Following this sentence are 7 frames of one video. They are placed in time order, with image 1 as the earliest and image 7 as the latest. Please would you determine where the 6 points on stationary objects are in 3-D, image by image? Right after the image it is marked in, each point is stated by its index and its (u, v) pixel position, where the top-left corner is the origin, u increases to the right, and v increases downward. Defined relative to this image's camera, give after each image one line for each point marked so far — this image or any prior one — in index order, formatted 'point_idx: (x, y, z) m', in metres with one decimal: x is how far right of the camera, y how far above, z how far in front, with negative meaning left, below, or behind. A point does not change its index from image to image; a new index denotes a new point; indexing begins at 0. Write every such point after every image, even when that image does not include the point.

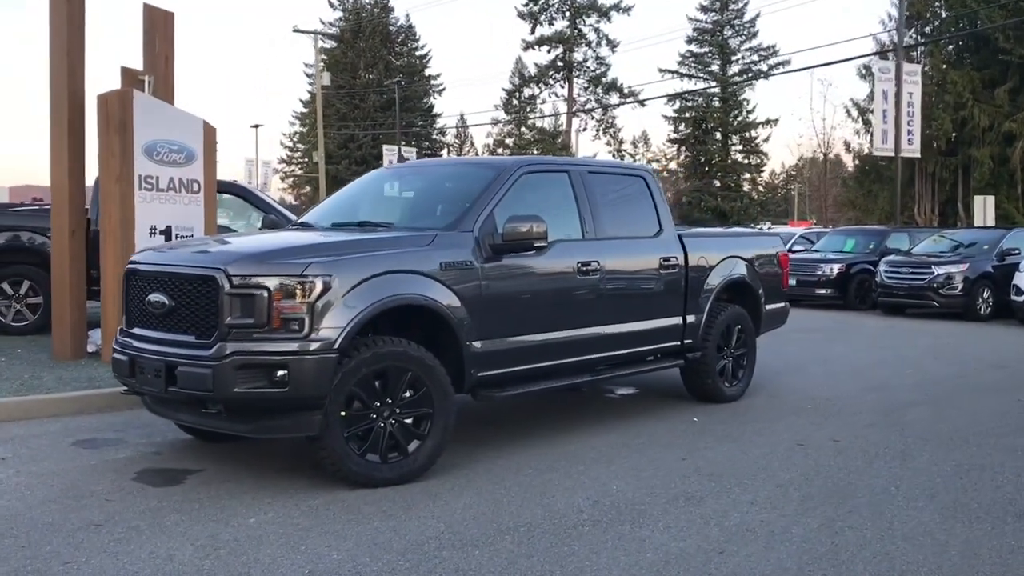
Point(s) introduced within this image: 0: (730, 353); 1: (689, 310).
0: (+1.9, -0.6, +8.5) m
1: (+1.4, -0.2, +8.0) m
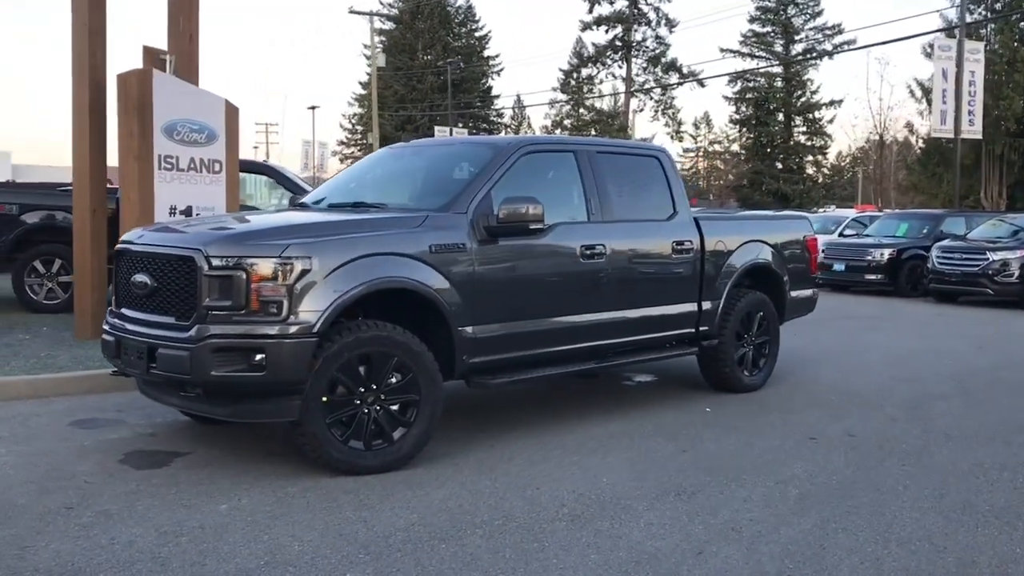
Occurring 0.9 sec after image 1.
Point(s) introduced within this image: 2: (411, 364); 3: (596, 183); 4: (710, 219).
0: (+2.0, -0.4, +8.2) m
1: (+1.5, -0.1, +7.7) m
2: (-0.6, -0.4, +5.6) m
3: (+0.6, +0.7, +6.9) m
4: (+1.6, +0.5, +7.8) m
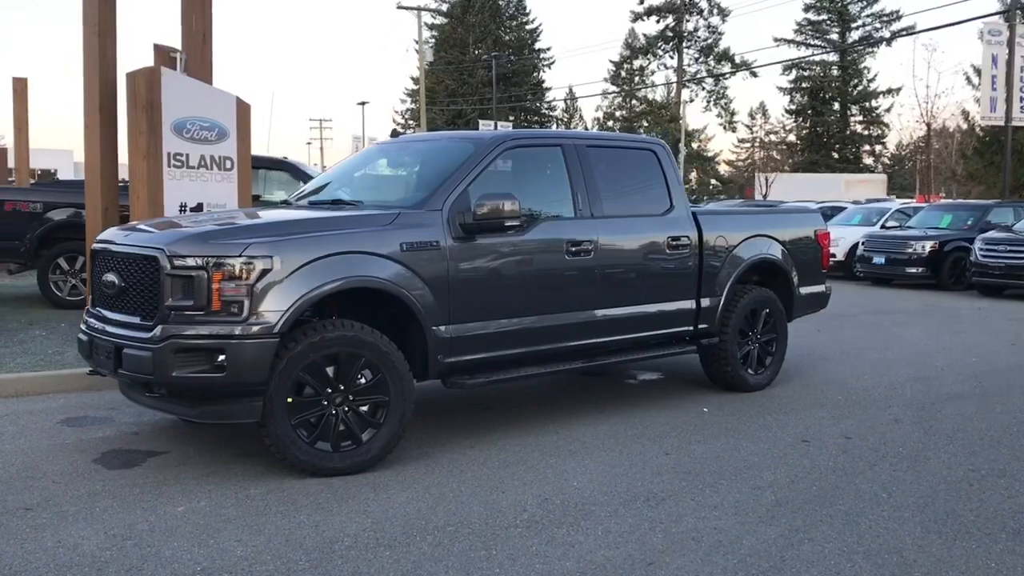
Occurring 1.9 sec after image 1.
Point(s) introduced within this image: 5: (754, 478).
0: (+2.0, -0.4, +8.0) m
1: (+1.4, 0.0, +7.5) m
2: (-0.7, -0.4, +5.5) m
3: (+0.5, +0.8, +6.8) m
4: (+1.5, +0.6, +7.6) m
5: (+1.3, -1.0, +5.4) m
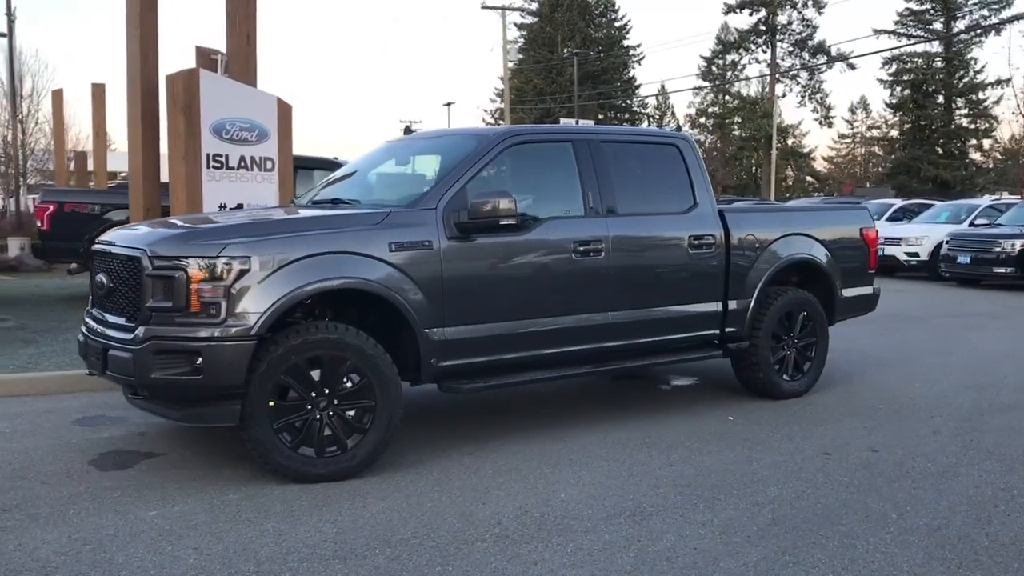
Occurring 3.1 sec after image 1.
0: (+2.1, -0.4, +7.6) m
1: (+1.6, 0.0, +7.1) m
2: (-0.8, -0.4, +5.3) m
3: (+0.6, +0.8, +6.5) m
4: (+1.7, +0.6, +7.2) m
5: (+1.2, -1.1, +5.1) m
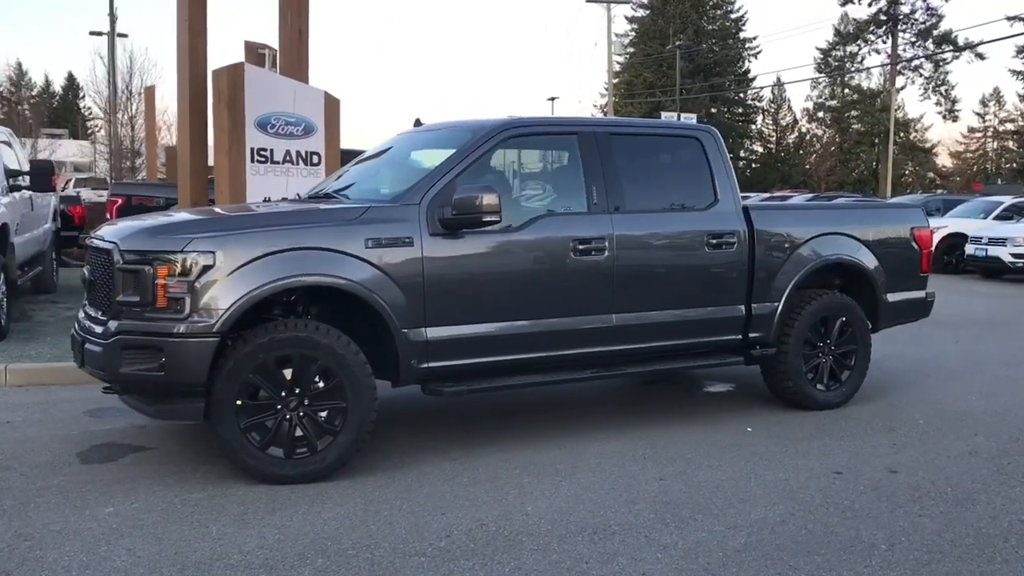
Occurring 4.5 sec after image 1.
0: (+2.3, -0.4, +7.1) m
1: (+1.6, -0.1, +6.7) m
2: (-0.9, -0.4, +5.2) m
3: (+0.6, +0.7, +6.2) m
4: (+1.8, +0.5, +6.8) m
5: (+1.1, -1.1, +4.7) m
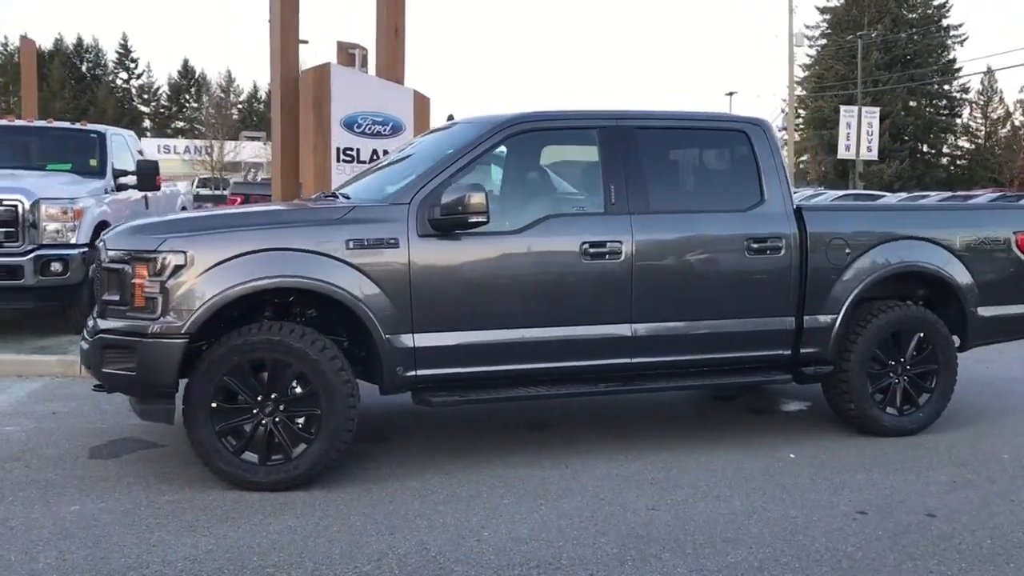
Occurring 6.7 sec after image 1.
0: (+2.5, -0.5, +6.2) m
1: (+1.8, -0.1, +6.0) m
2: (-1.0, -0.4, +5.0) m
3: (+0.7, +0.7, +5.7) m
4: (+2.0, +0.5, +6.1) m
5: (+0.8, -1.1, +4.1) m
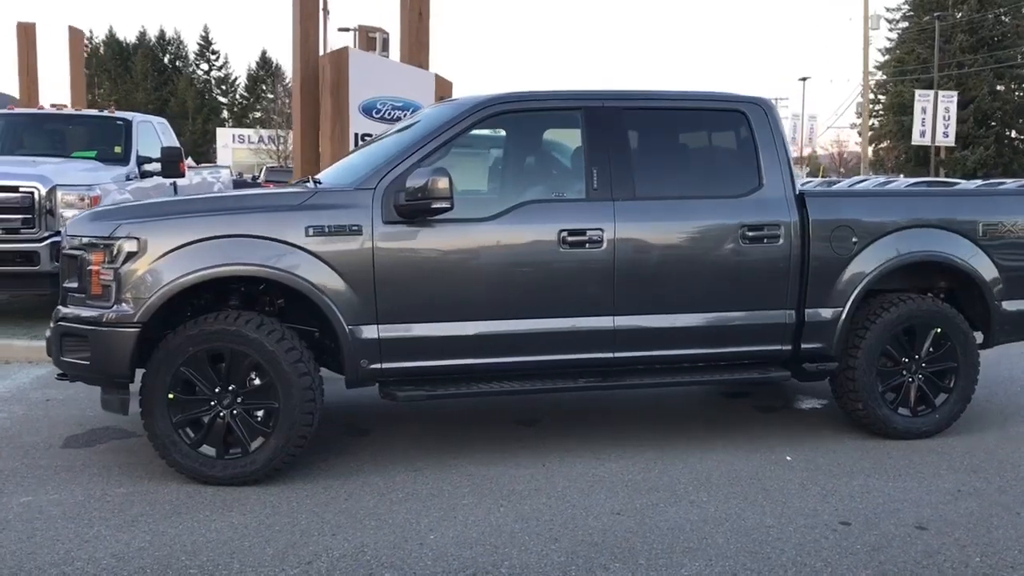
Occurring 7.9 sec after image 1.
0: (+2.4, -0.5, +5.8) m
1: (+1.7, -0.1, +5.6) m
2: (-1.2, -0.4, +4.8) m
3: (+0.5, +0.8, +5.4) m
4: (+1.9, +0.5, +5.6) m
5: (+0.6, -1.1, +3.8) m
